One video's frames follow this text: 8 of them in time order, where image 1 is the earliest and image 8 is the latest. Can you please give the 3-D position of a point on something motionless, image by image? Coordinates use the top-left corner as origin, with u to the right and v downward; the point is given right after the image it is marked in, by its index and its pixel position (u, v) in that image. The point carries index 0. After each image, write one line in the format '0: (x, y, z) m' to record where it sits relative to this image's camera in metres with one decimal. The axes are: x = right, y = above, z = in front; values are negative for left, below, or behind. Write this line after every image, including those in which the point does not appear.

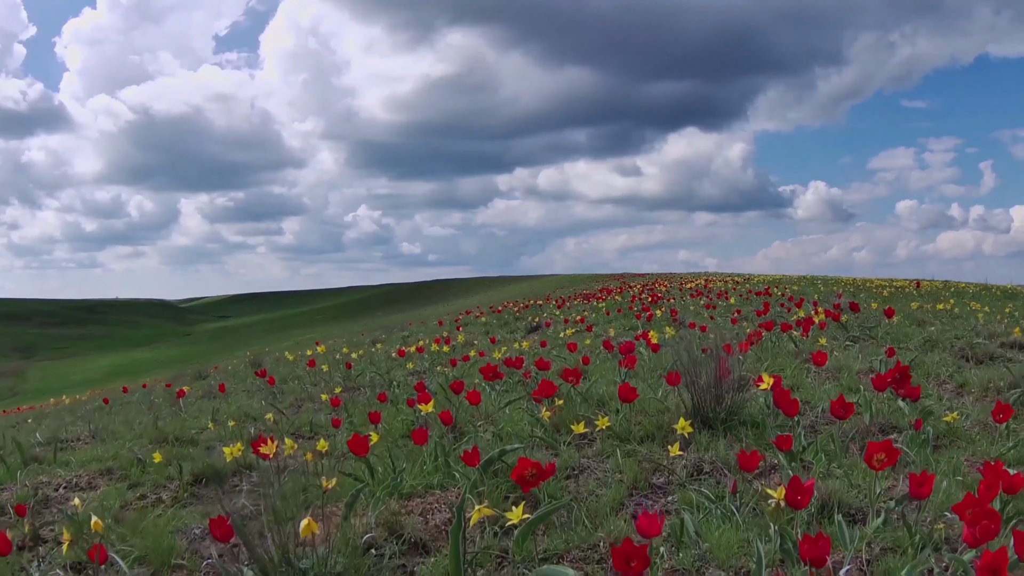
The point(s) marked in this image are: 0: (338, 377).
0: (-3.0, -1.5, +11.1) m
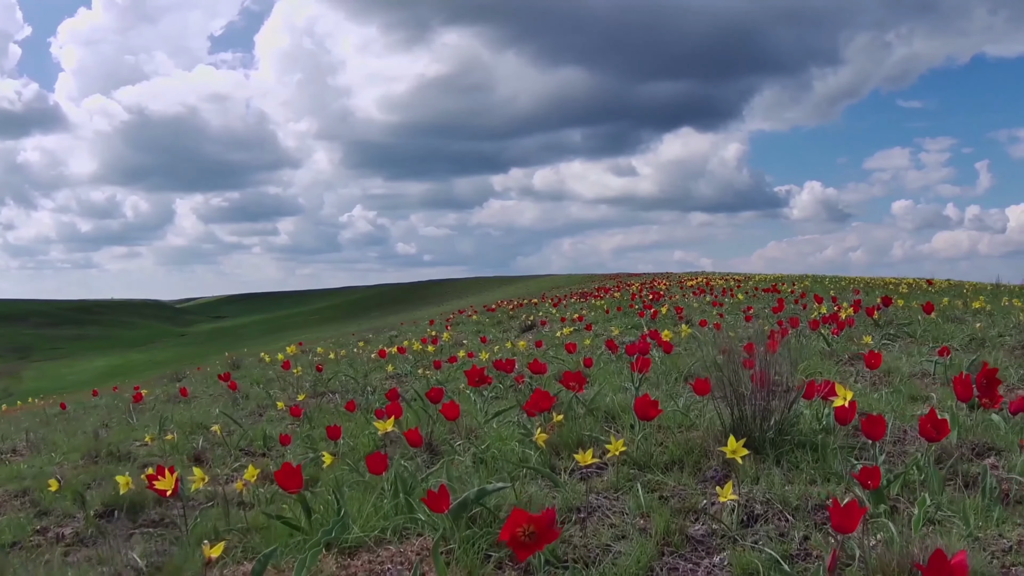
0: (-3.1, -1.4, +9.9) m
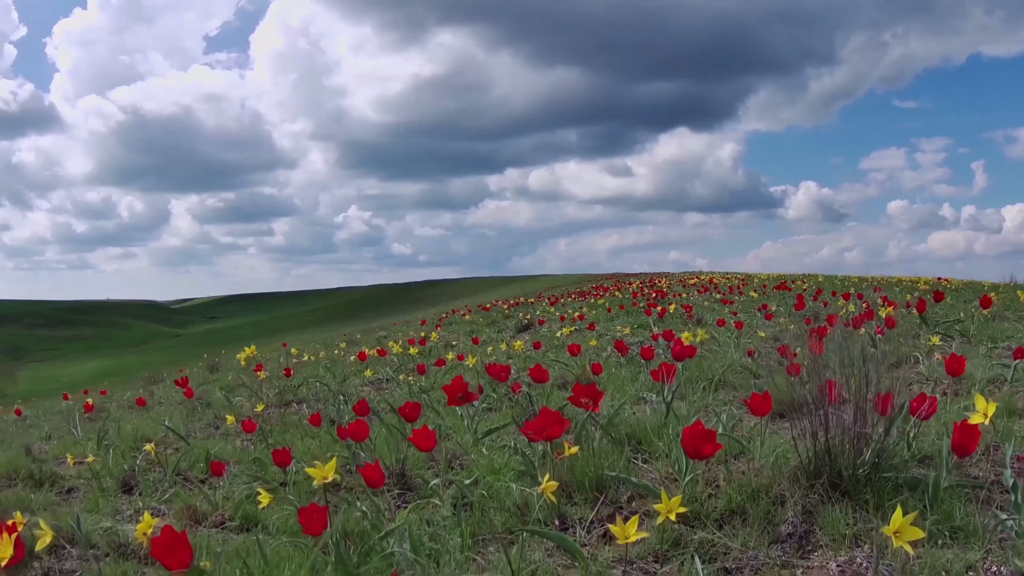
0: (-3.2, -1.4, +8.7) m
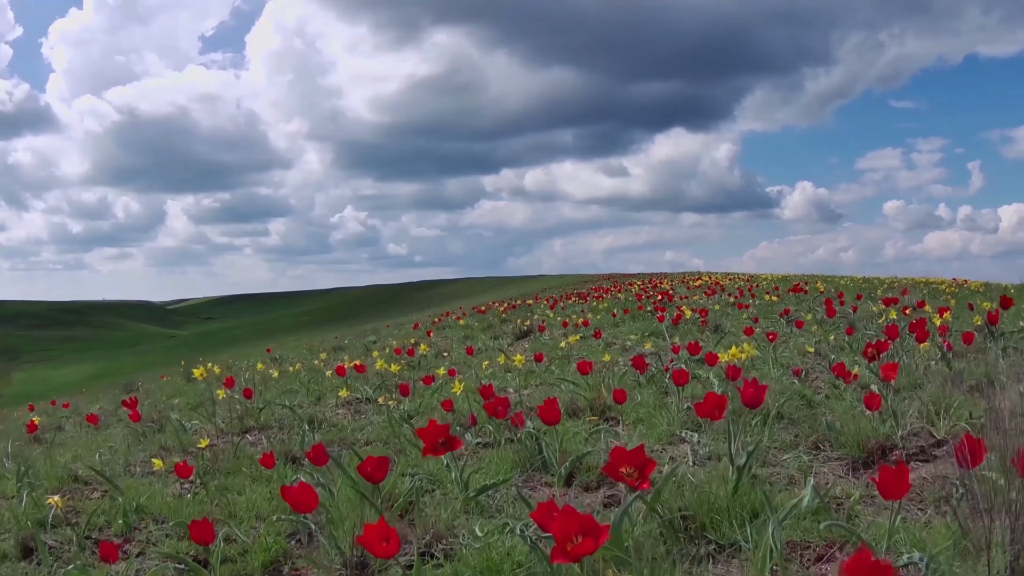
0: (-3.2, -1.4, +7.6) m
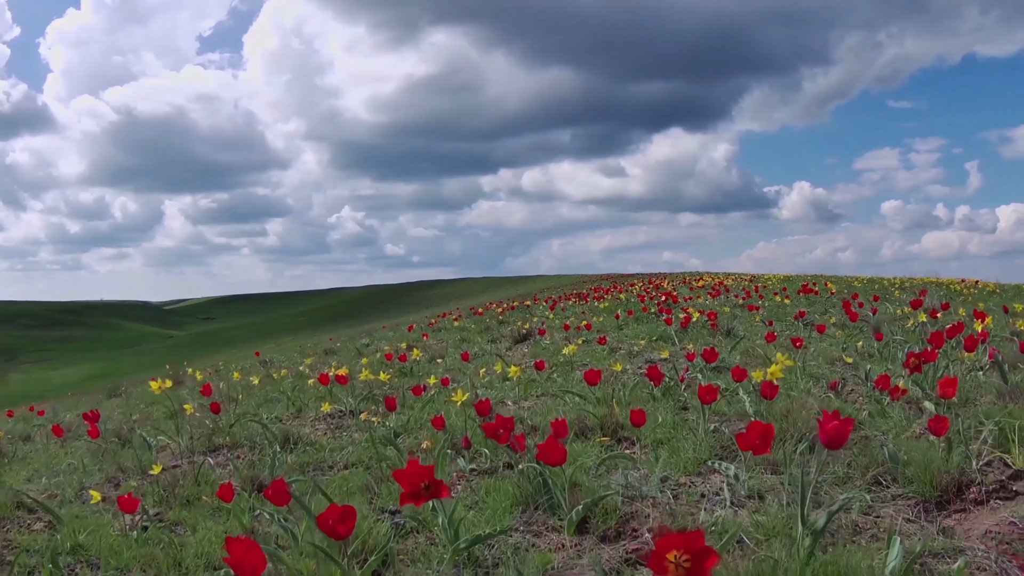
0: (-3.2, -1.4, +6.9) m
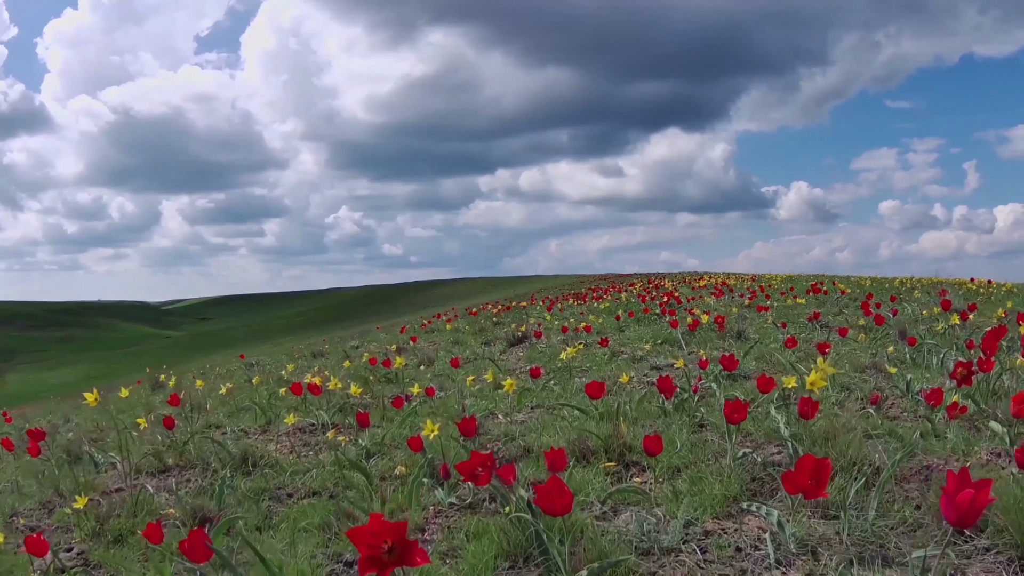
0: (-3.3, -1.4, +6.1) m
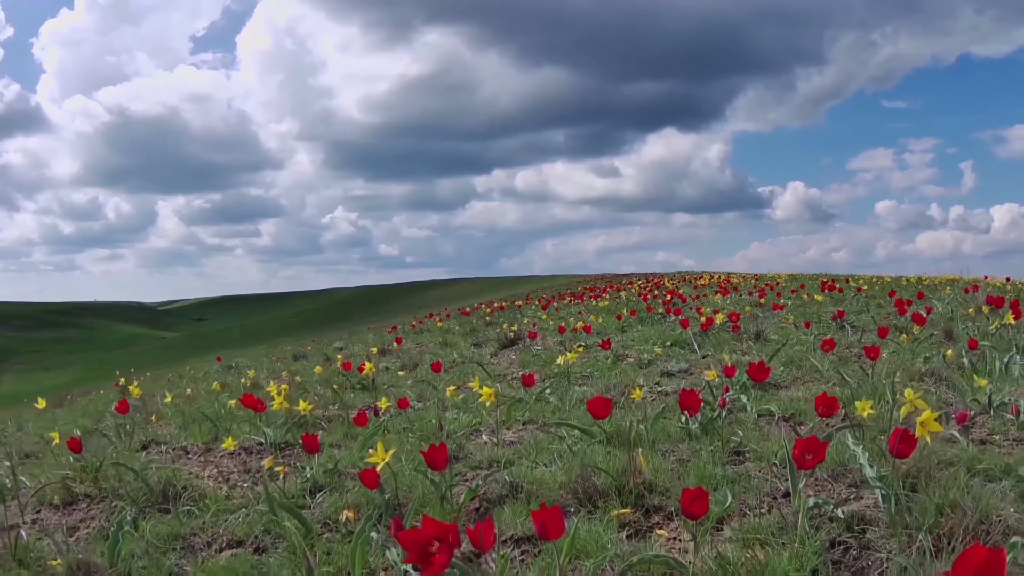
0: (-3.4, -1.4, +5.1) m
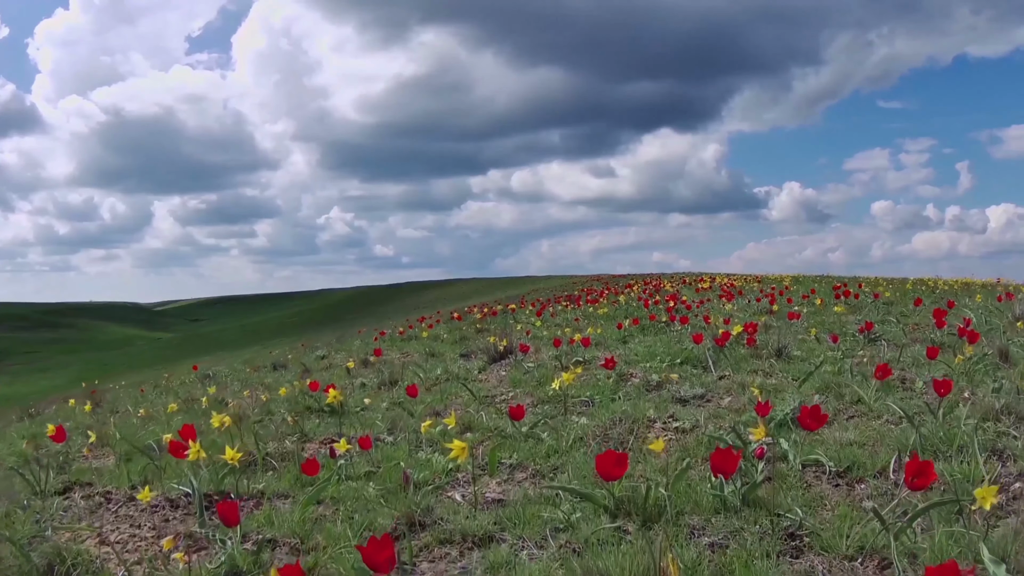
0: (-3.5, -1.5, +4.1) m
